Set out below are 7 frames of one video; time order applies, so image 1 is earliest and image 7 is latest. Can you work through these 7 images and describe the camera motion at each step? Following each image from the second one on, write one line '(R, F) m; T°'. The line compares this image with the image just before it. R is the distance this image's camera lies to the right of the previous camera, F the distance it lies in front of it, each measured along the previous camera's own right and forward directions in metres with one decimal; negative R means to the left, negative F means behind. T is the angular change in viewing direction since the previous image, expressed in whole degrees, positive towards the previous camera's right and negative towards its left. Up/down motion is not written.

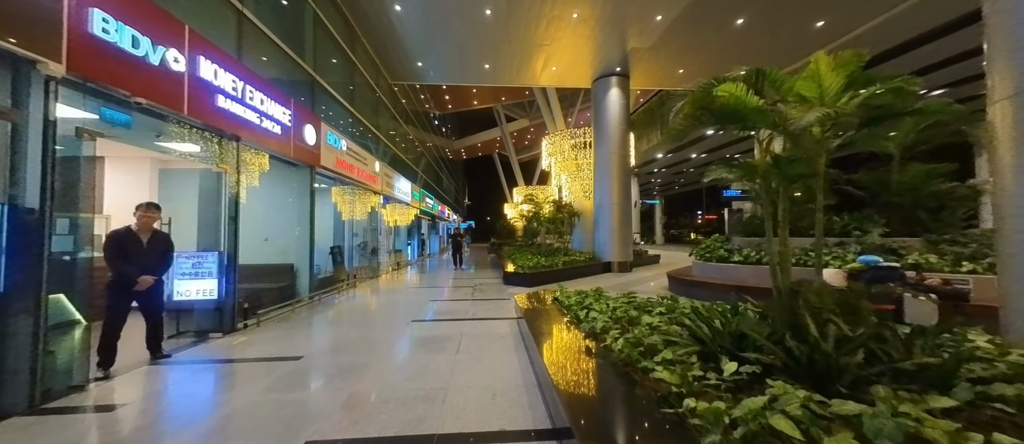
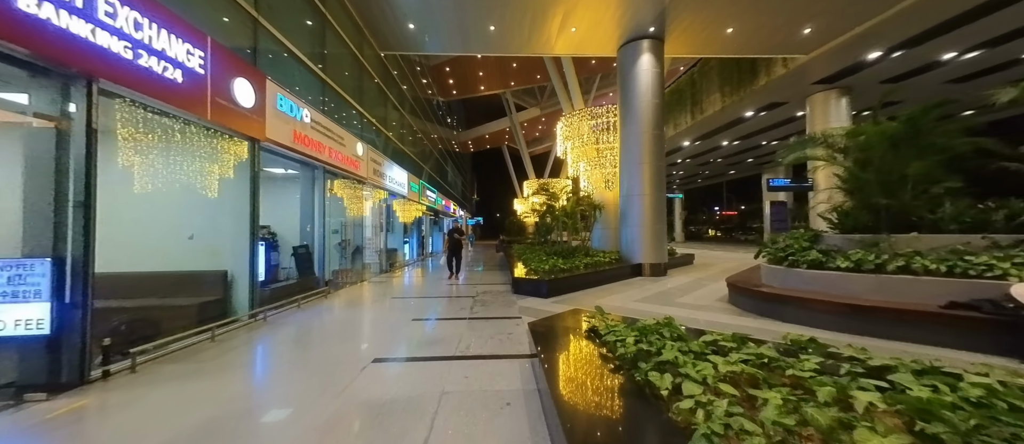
(0.0, +1.6) m; -2°
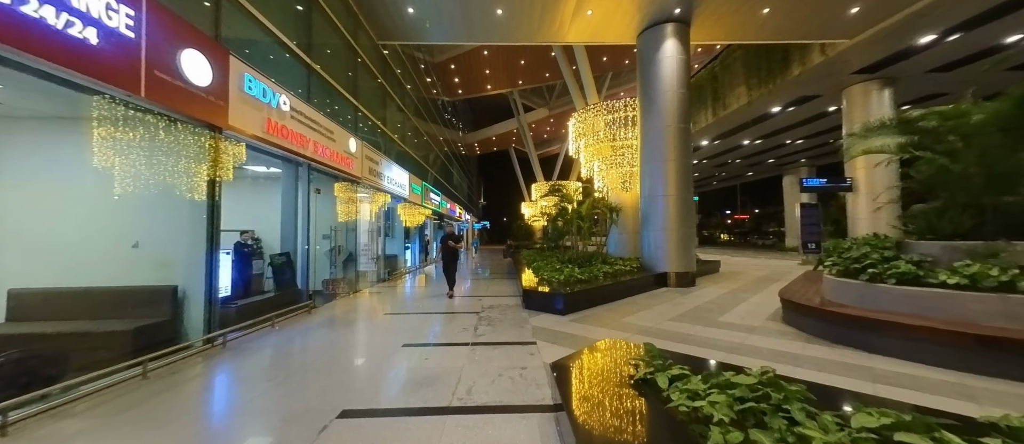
(-0.1, +0.8) m; -1°
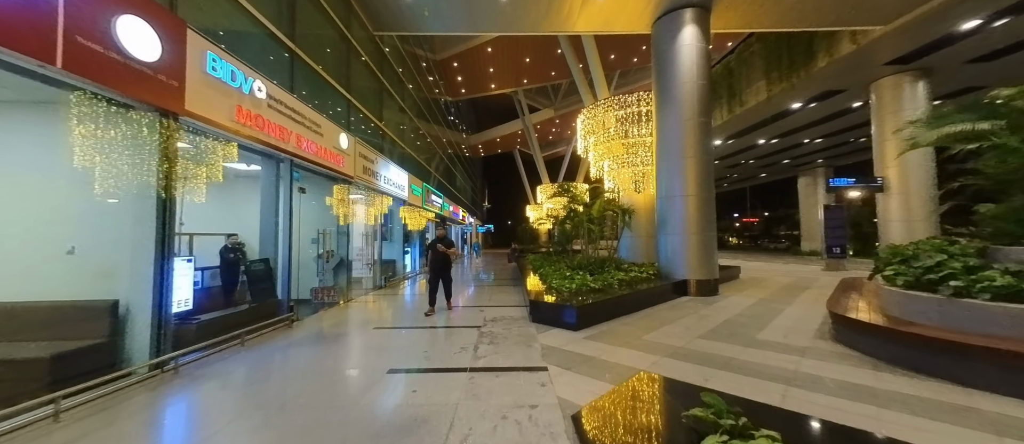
(0.0, +0.6) m; -1°
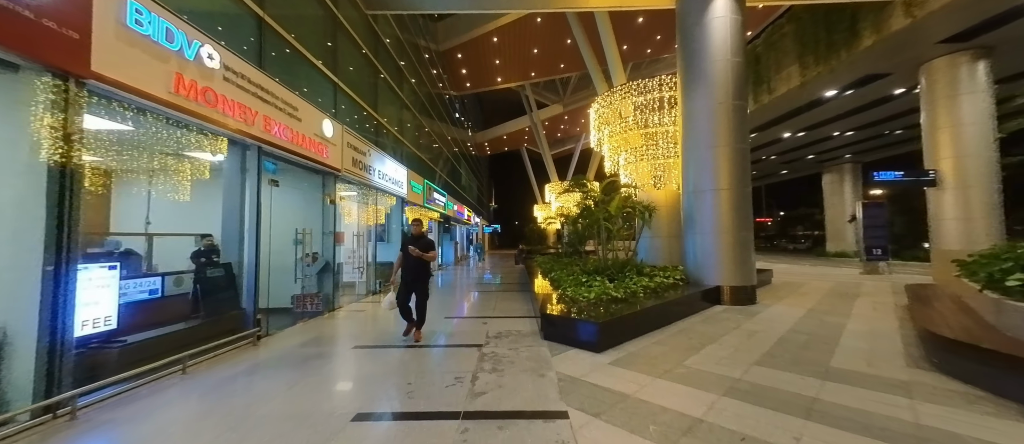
(0.0, +0.8) m; -1°
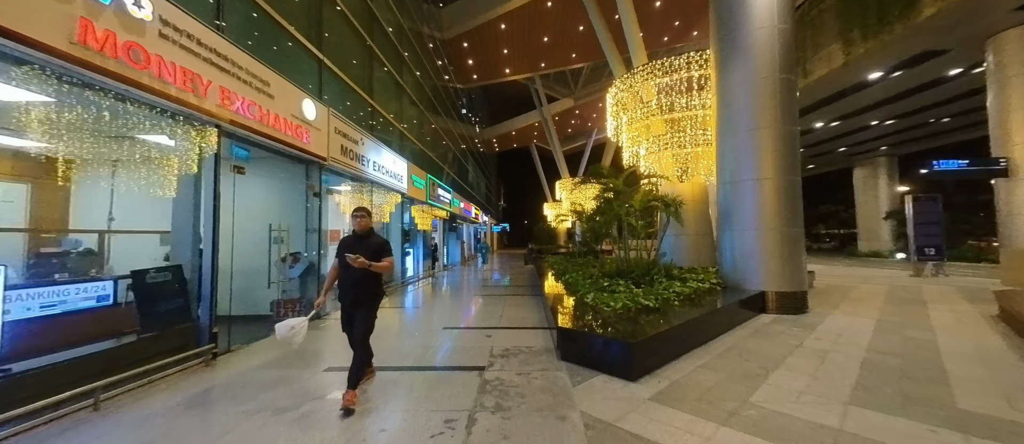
(0.0, +0.8) m; -2°
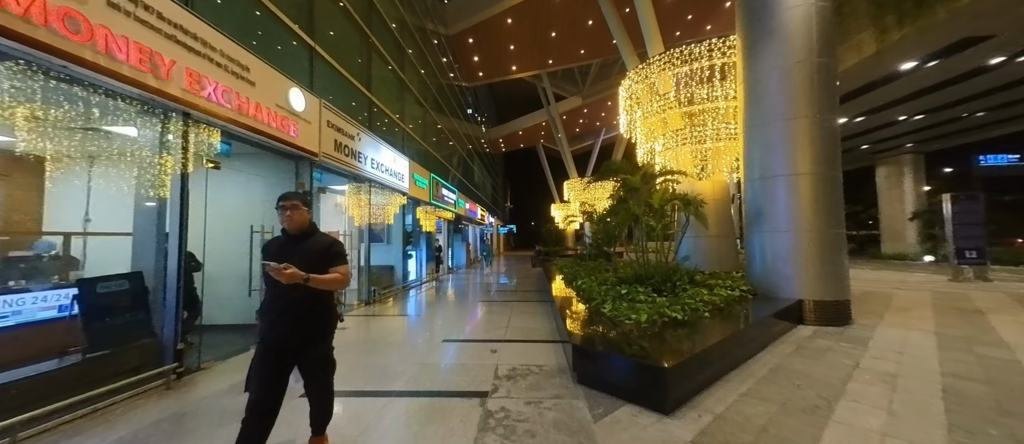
(0.0, +0.5) m; -1°
